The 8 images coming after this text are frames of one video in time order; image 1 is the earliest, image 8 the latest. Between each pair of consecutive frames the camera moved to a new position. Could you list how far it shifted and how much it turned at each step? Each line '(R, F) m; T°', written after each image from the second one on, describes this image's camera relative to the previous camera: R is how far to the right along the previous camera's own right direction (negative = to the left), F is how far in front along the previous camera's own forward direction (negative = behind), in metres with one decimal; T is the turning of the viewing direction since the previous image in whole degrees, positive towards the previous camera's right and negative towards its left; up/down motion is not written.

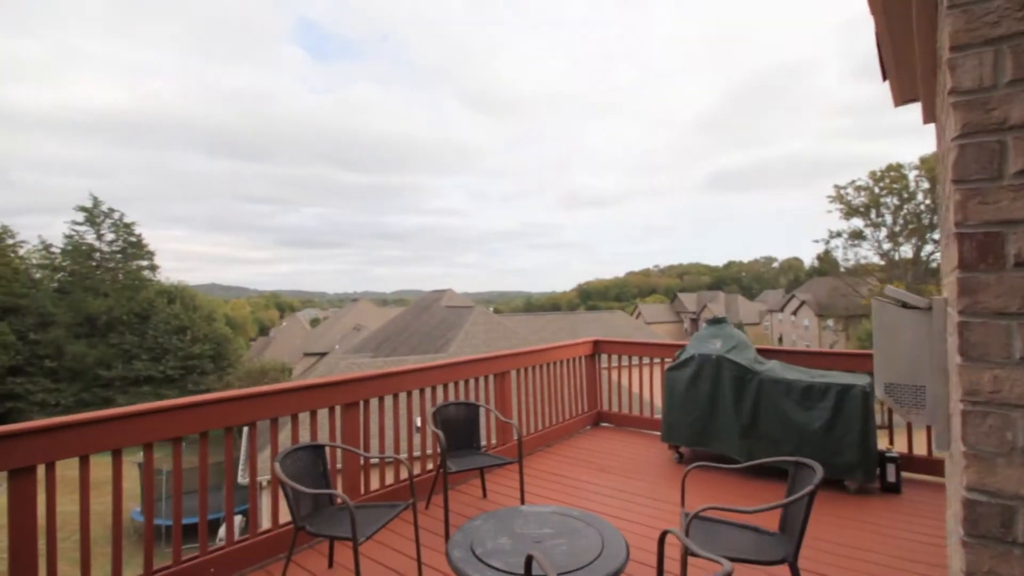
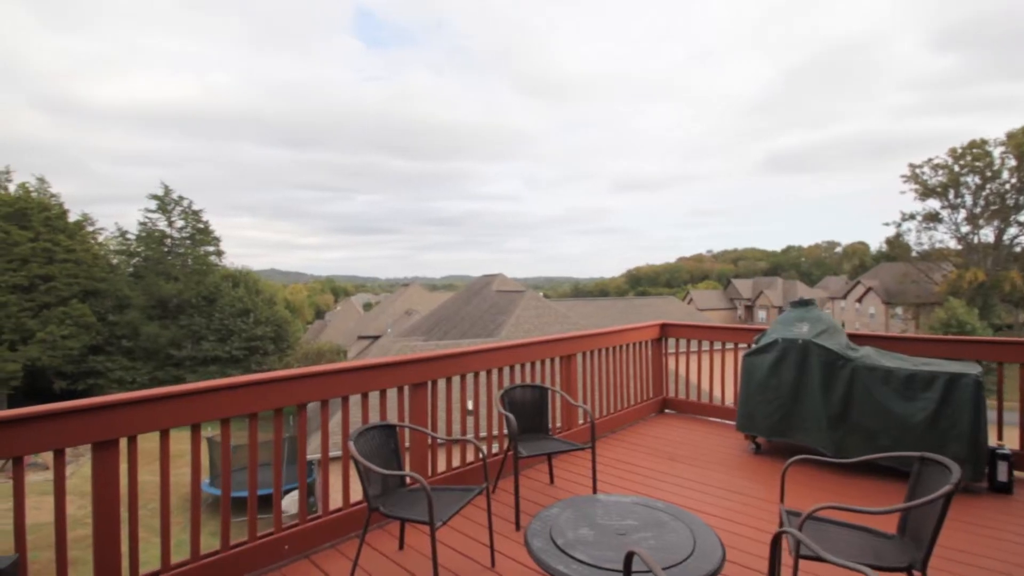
(-0.2, +0.2) m; -5°
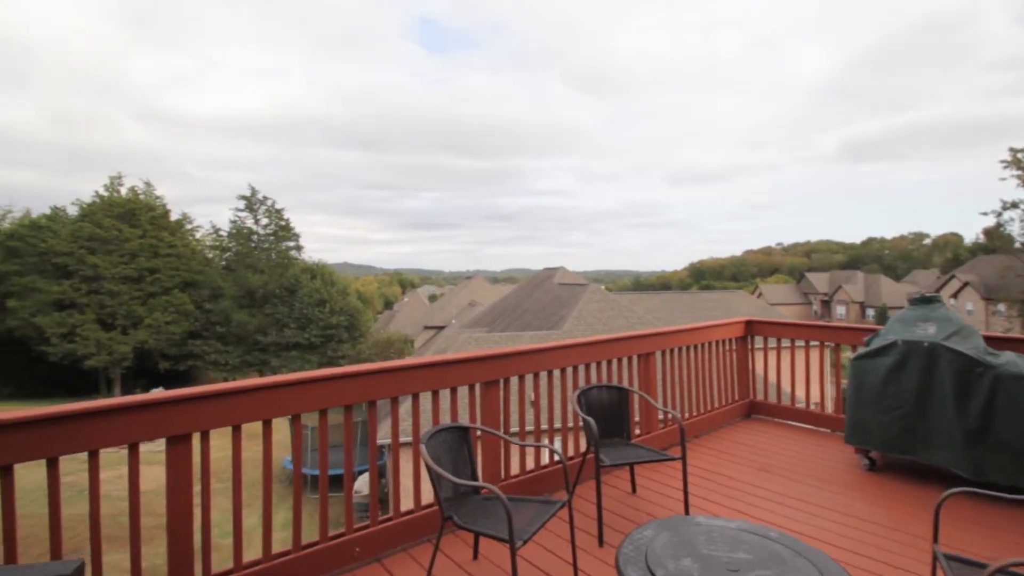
(-0.1, +0.2) m; -7°
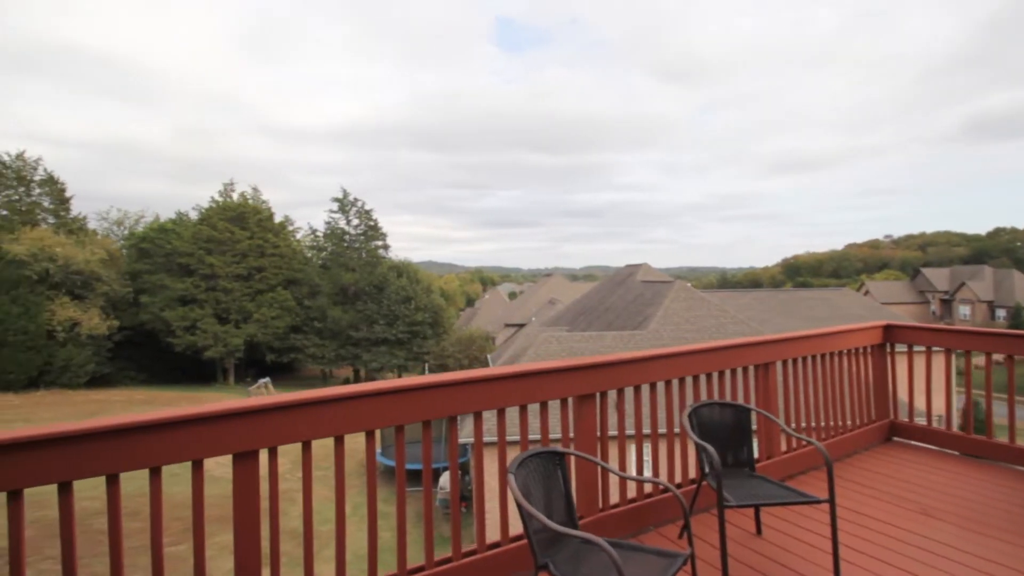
(-0.1, +0.3) m; -9°
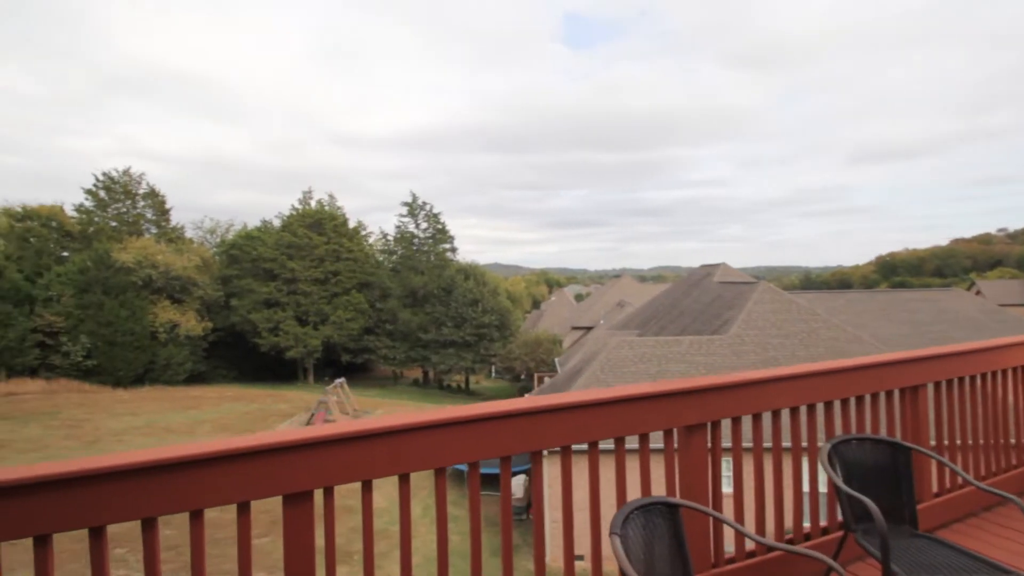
(-0.1, +0.3) m; -8°
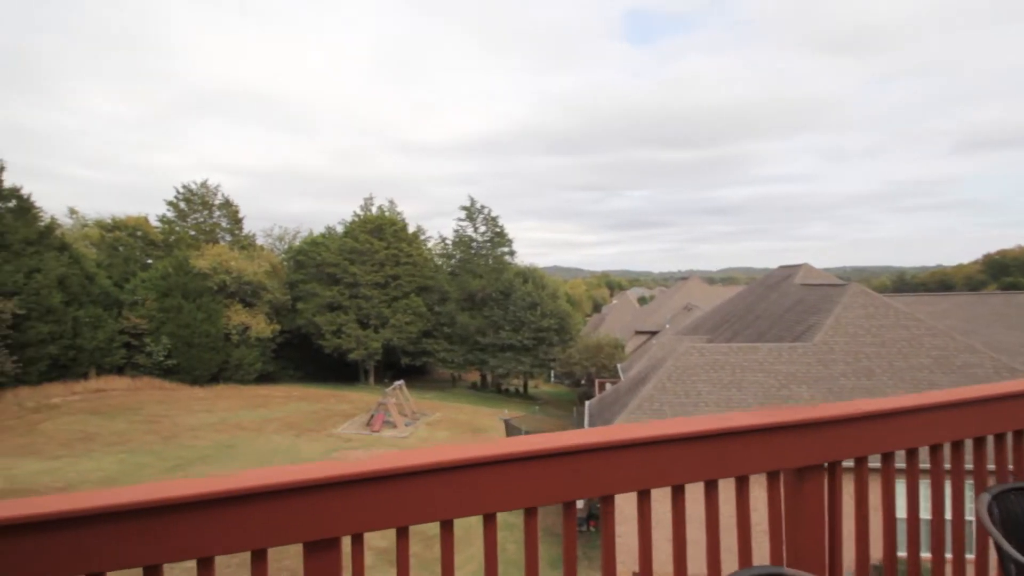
(+0.2, +0.3) m; -7°
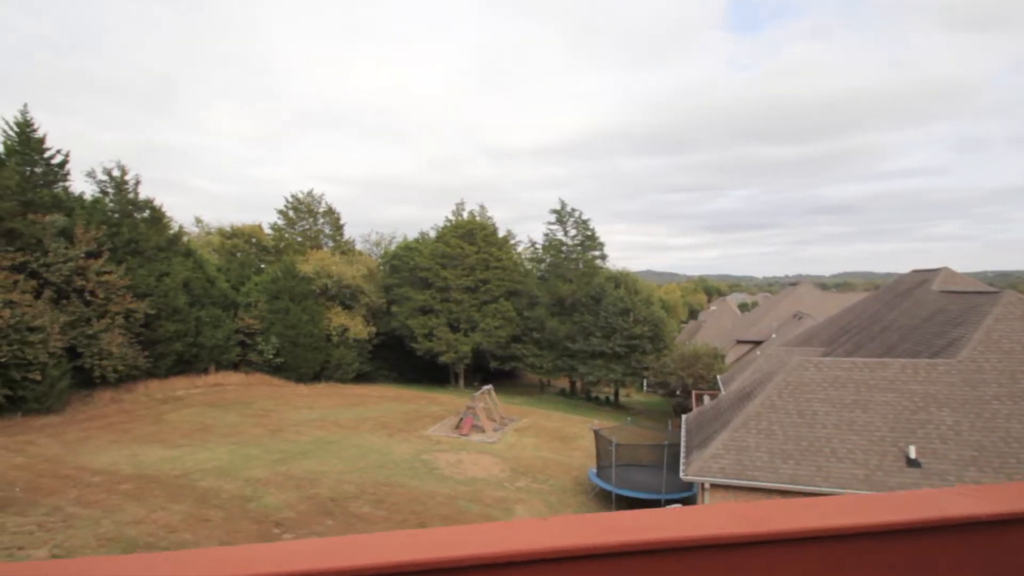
(0.0, +0.4) m; -11°
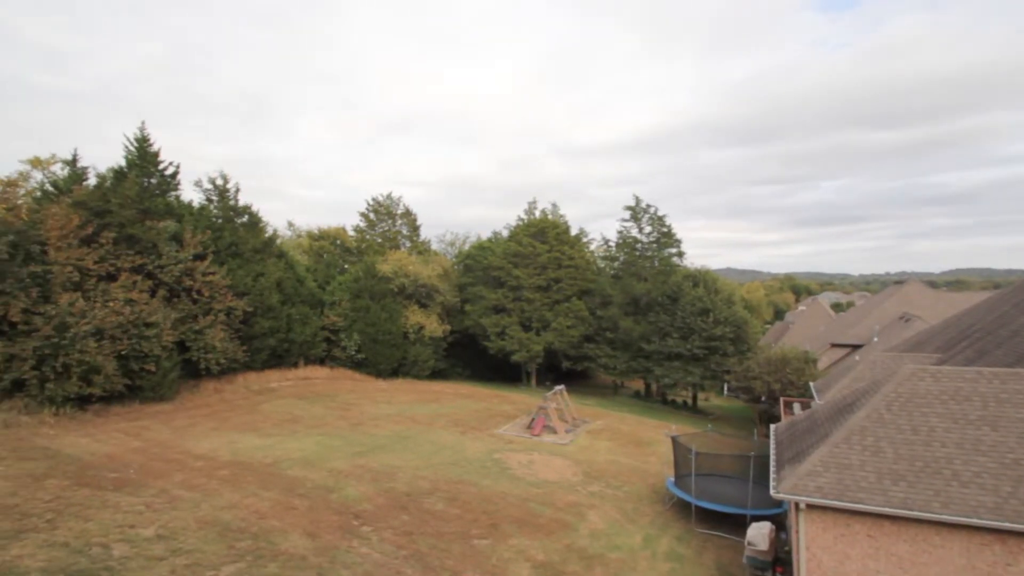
(0.0, +0.1) m; -9°
